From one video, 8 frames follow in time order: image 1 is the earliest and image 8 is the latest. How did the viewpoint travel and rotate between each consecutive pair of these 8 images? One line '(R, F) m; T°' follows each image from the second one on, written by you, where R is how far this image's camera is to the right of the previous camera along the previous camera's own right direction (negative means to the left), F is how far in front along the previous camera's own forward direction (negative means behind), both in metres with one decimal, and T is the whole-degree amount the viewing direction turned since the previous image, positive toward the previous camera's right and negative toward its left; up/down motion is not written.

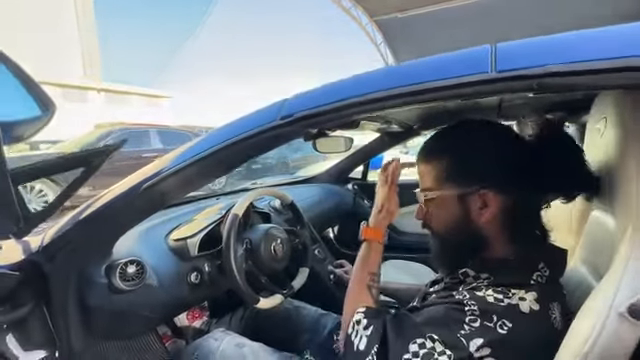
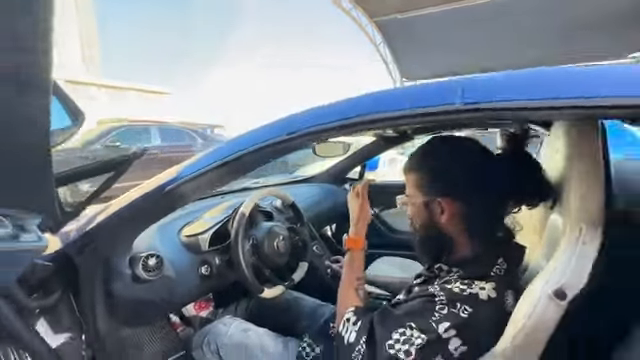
(0.0, -0.1) m; 0°
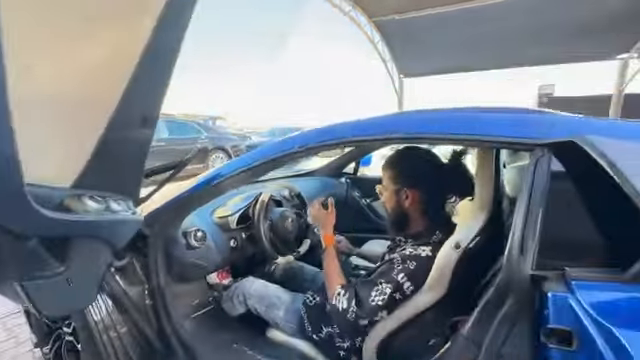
(0.0, -0.4) m; 0°
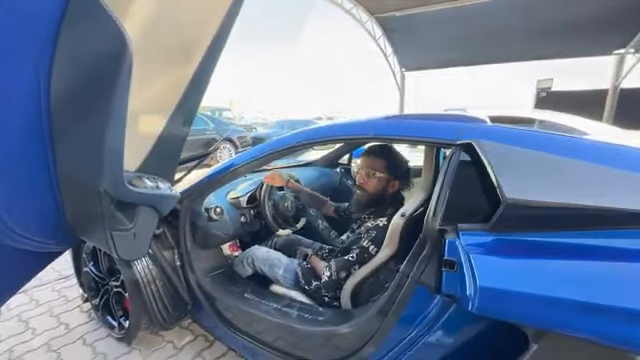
(+0.1, -0.4) m; -1°
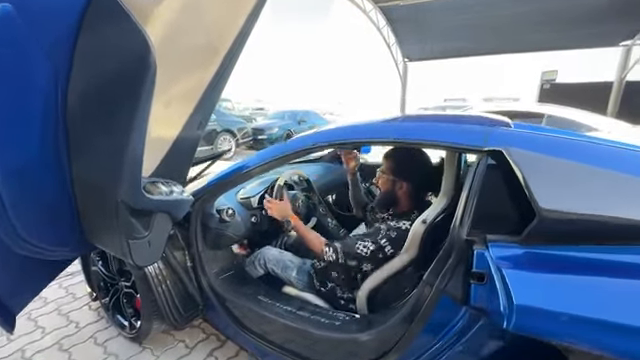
(-0.1, 0.0) m; 0°
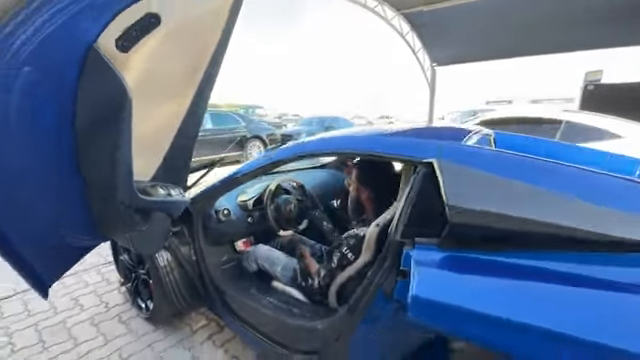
(+0.3, -0.2) m; -5°
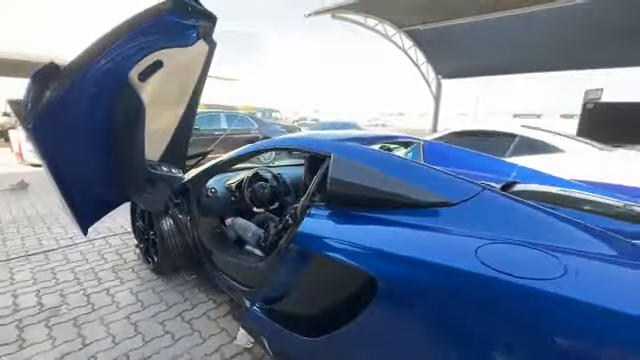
(+0.4, -0.7) m; -3°
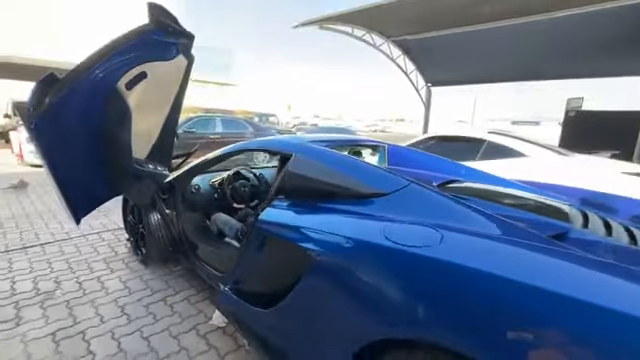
(+0.2, -0.3) m; 0°
